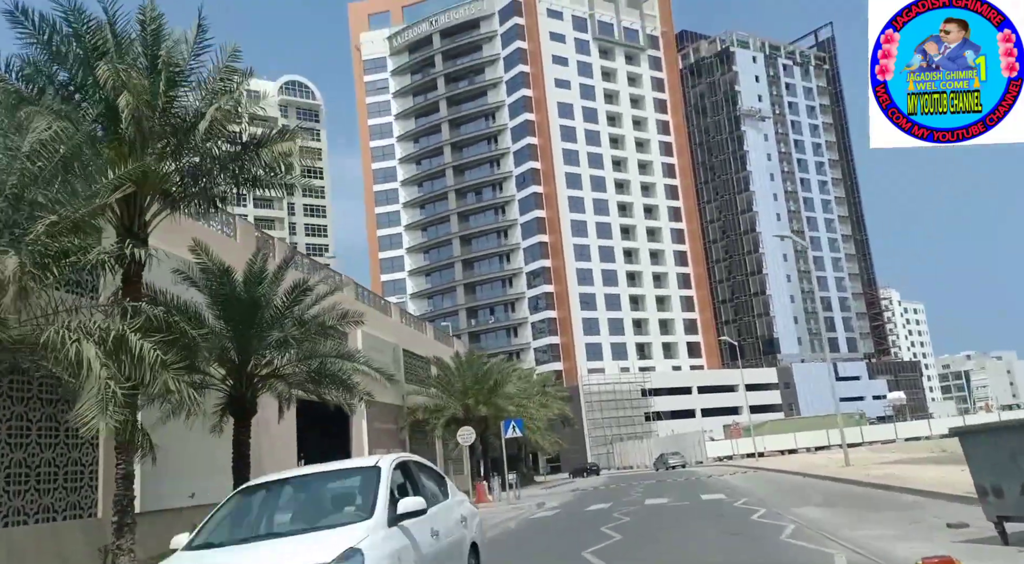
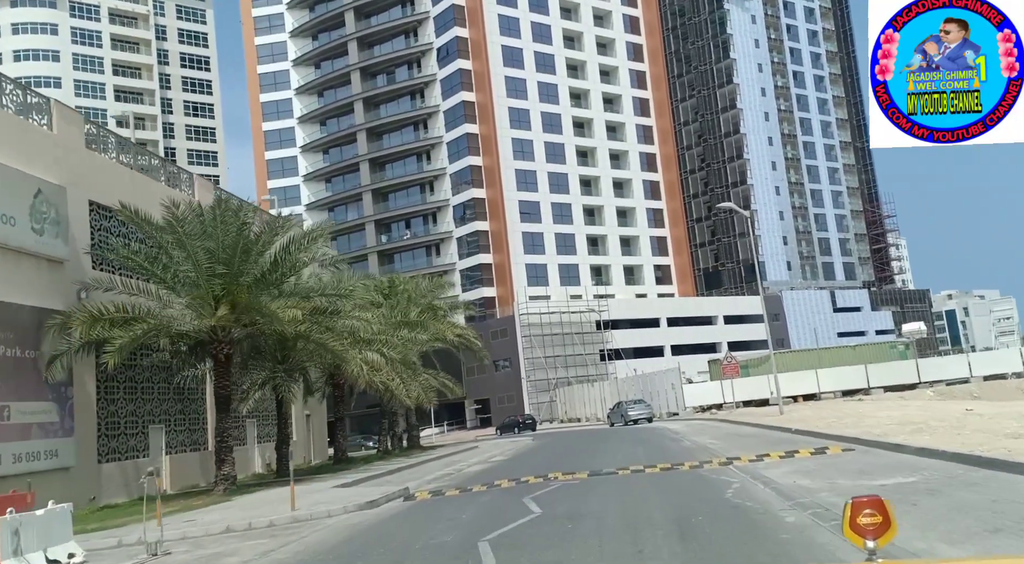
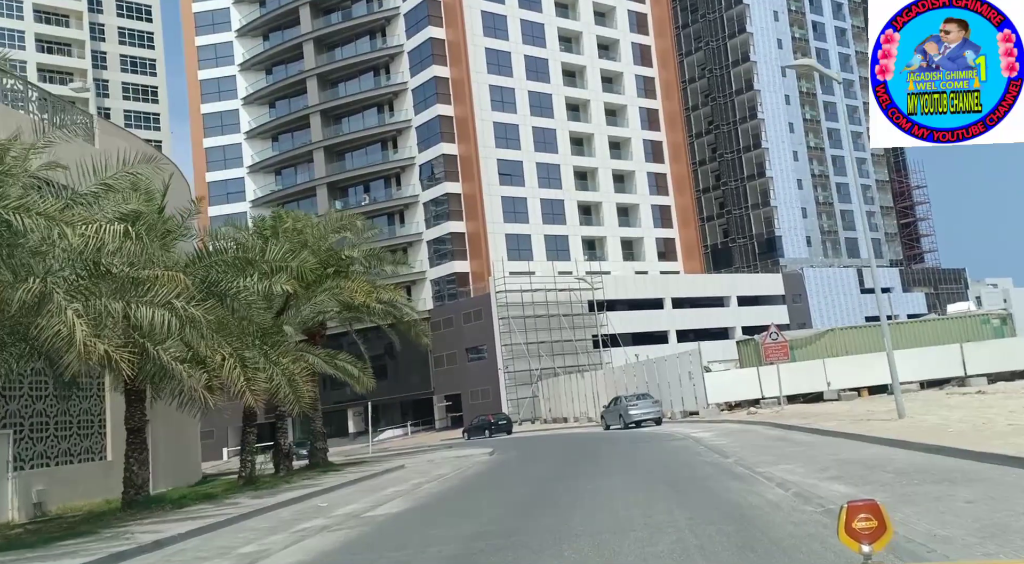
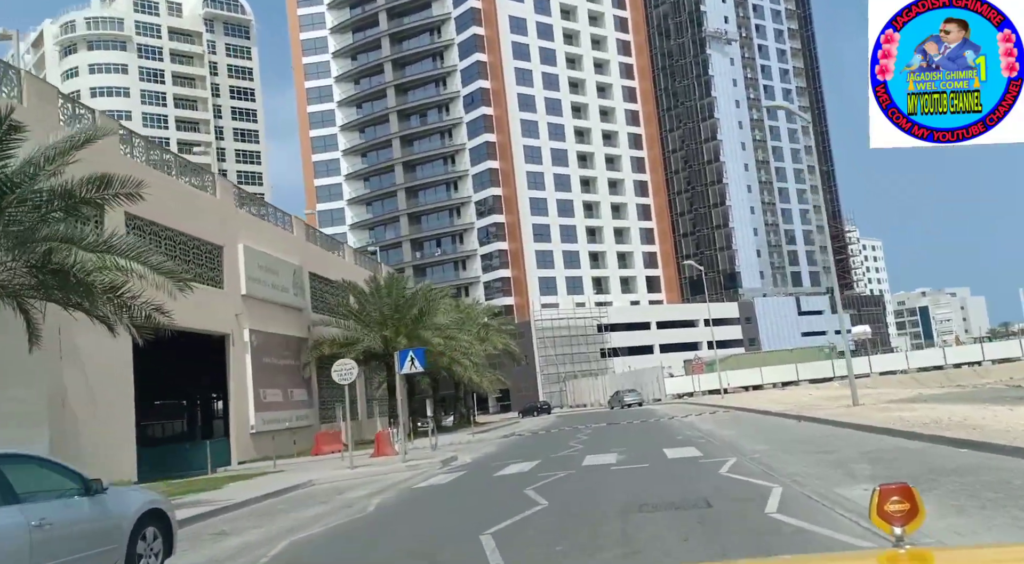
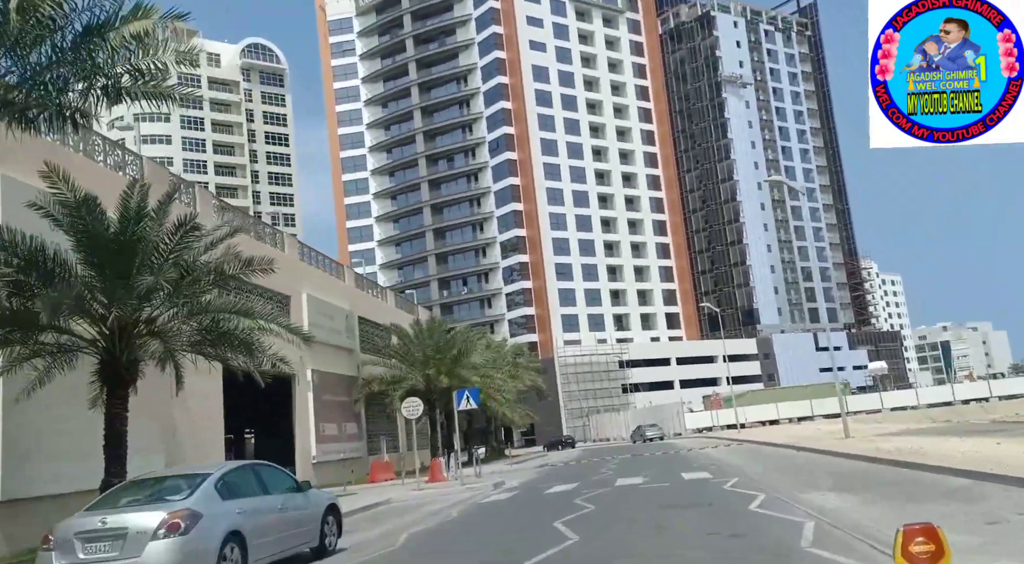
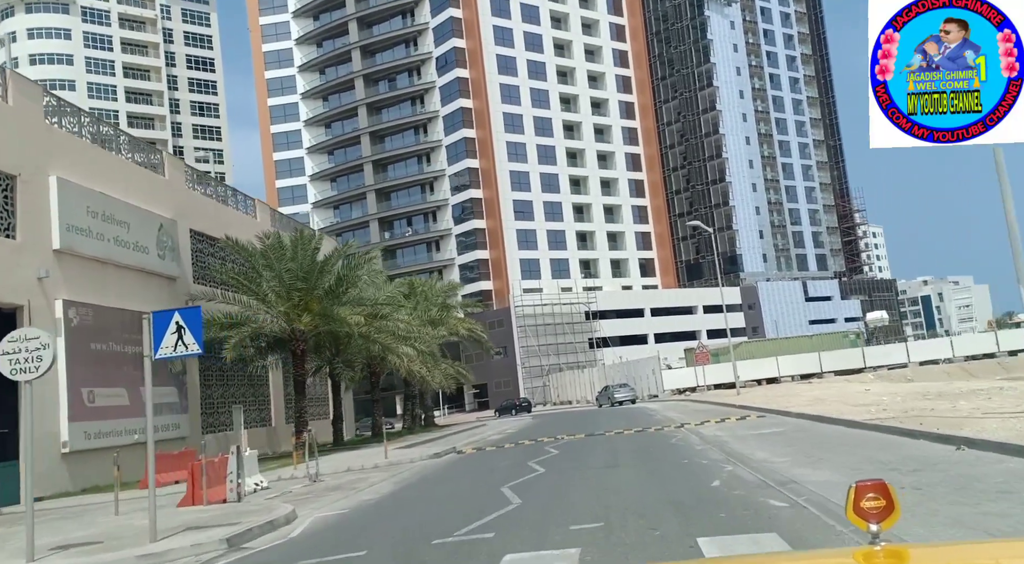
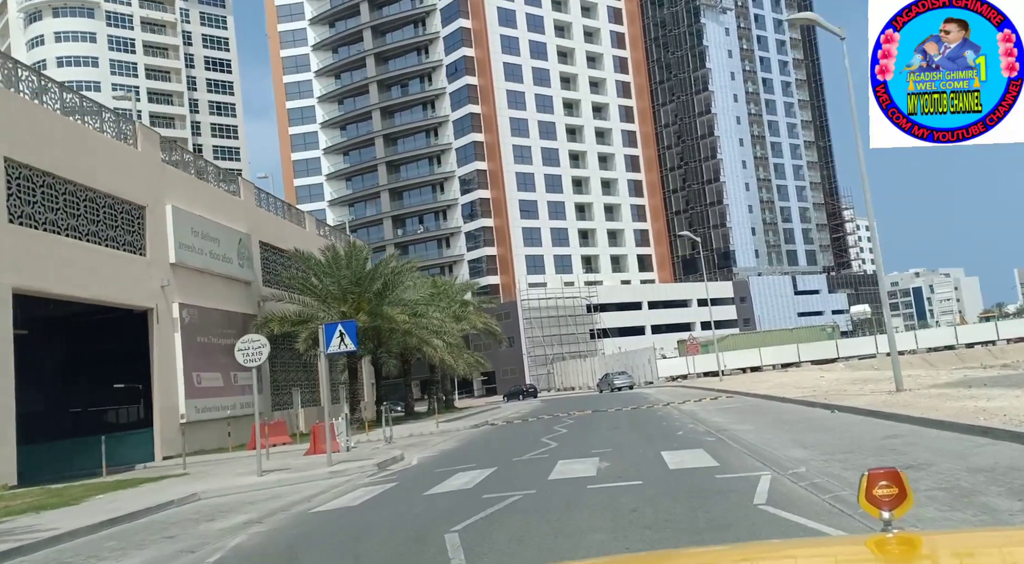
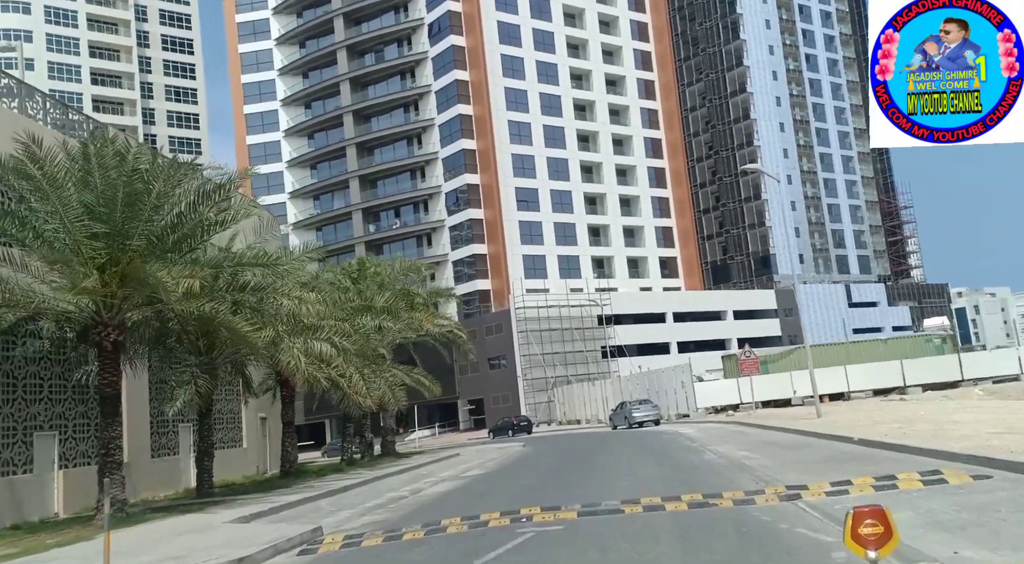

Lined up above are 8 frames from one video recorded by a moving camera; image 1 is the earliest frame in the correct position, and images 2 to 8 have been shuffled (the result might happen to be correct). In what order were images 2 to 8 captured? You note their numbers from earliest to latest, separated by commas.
5, 4, 7, 6, 2, 8, 3
